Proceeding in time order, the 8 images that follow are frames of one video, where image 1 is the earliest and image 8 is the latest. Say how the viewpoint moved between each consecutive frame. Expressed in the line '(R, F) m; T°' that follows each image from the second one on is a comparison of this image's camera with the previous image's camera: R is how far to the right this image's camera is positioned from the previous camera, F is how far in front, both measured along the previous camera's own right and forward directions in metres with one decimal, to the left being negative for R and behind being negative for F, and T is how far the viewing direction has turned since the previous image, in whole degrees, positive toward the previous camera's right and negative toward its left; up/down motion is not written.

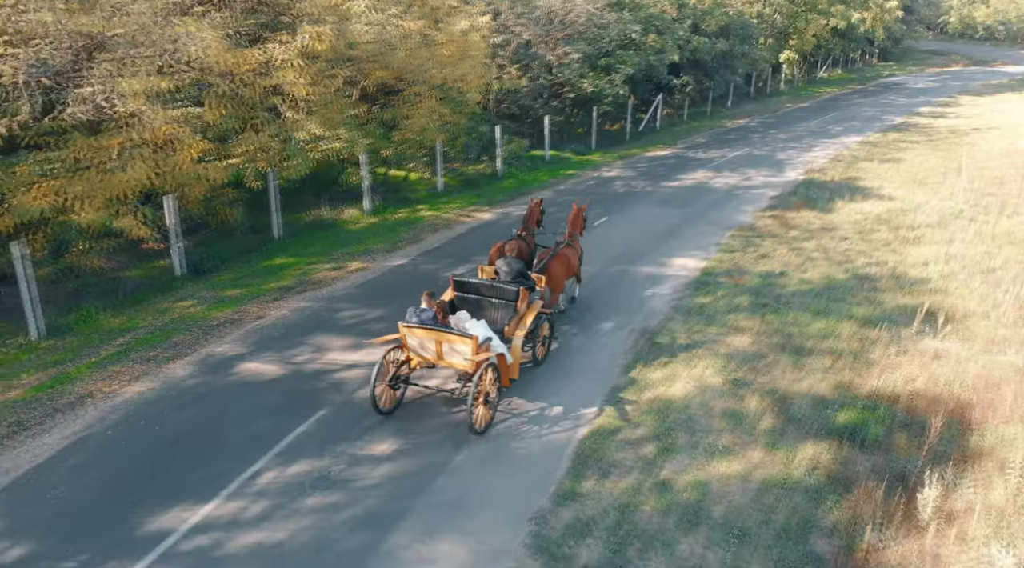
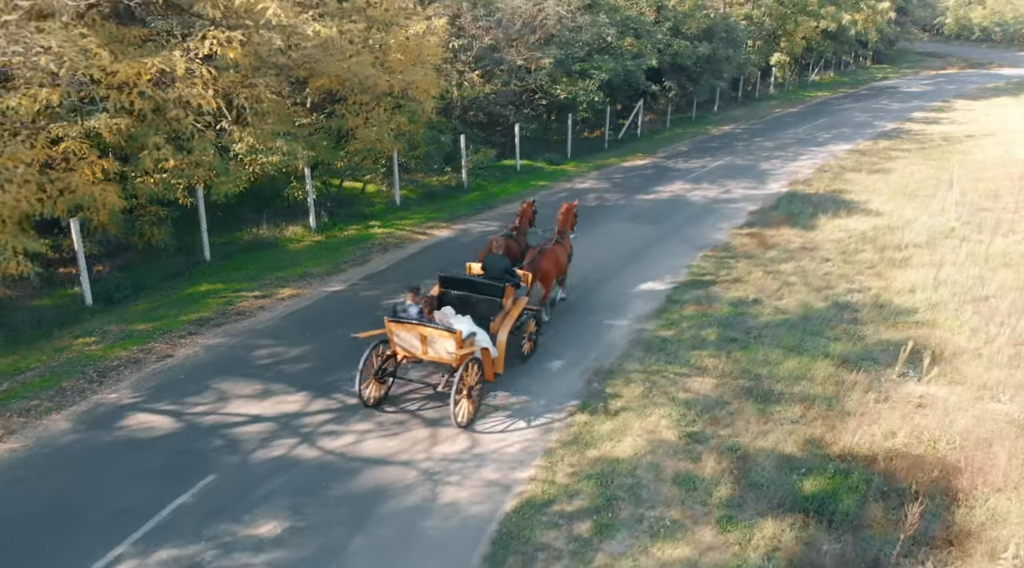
(+0.8, +1.3) m; 0°
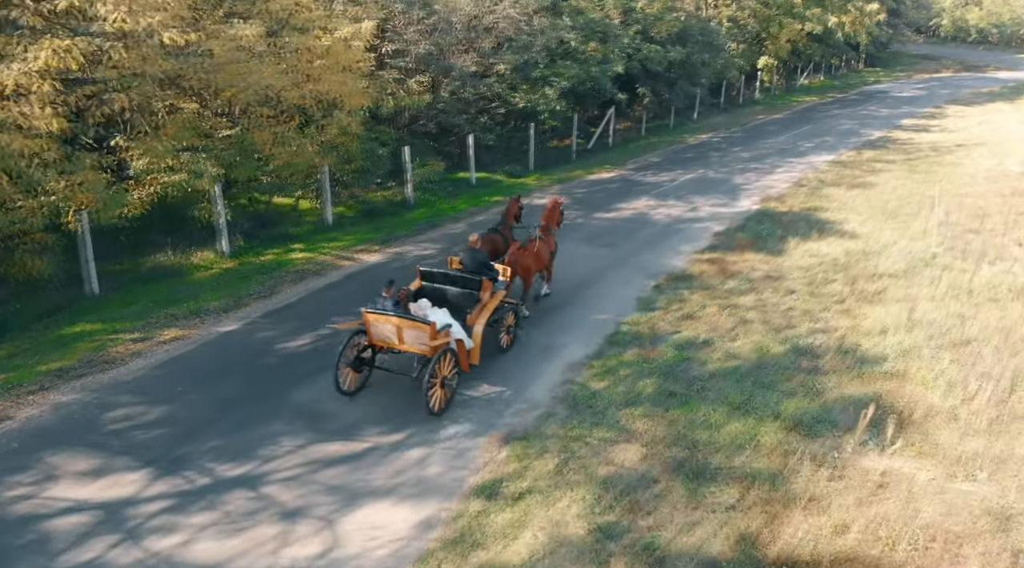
(+1.2, +1.6) m; 0°
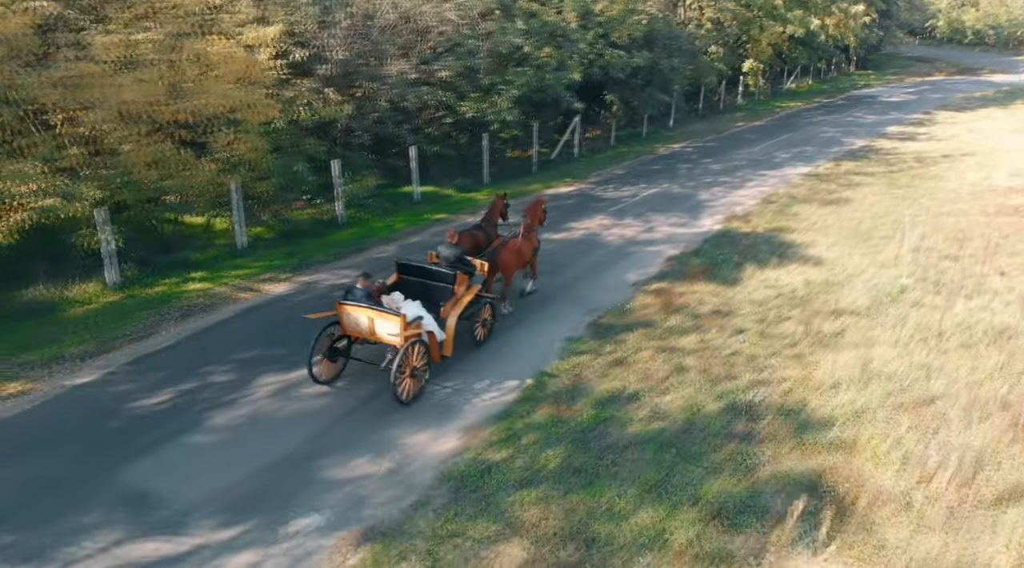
(+1.3, +1.6) m; 0°
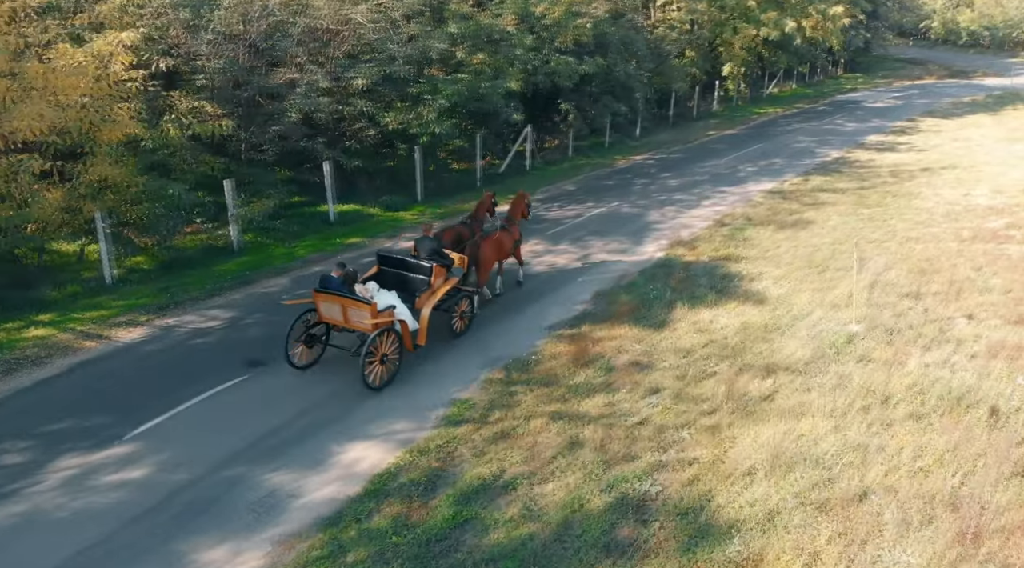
(+1.6, +1.8) m; 0°
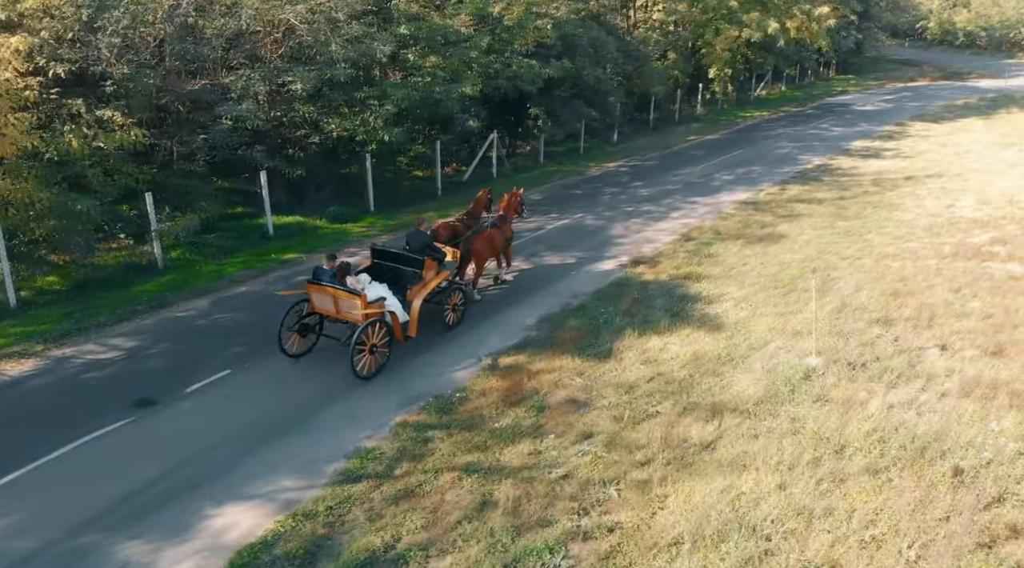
(+1.0, +1.1) m; 0°
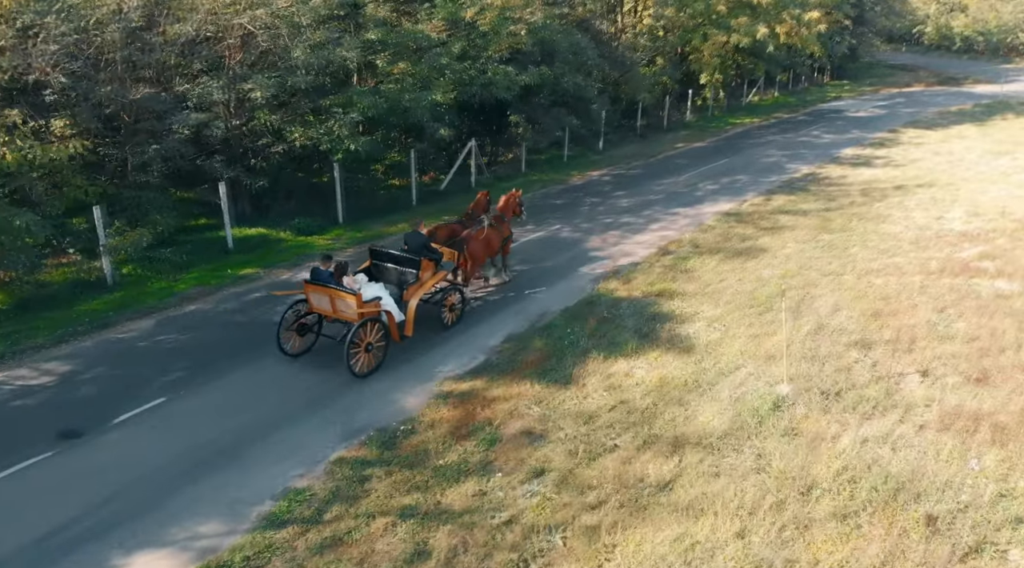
(+0.6, +0.6) m; 0°
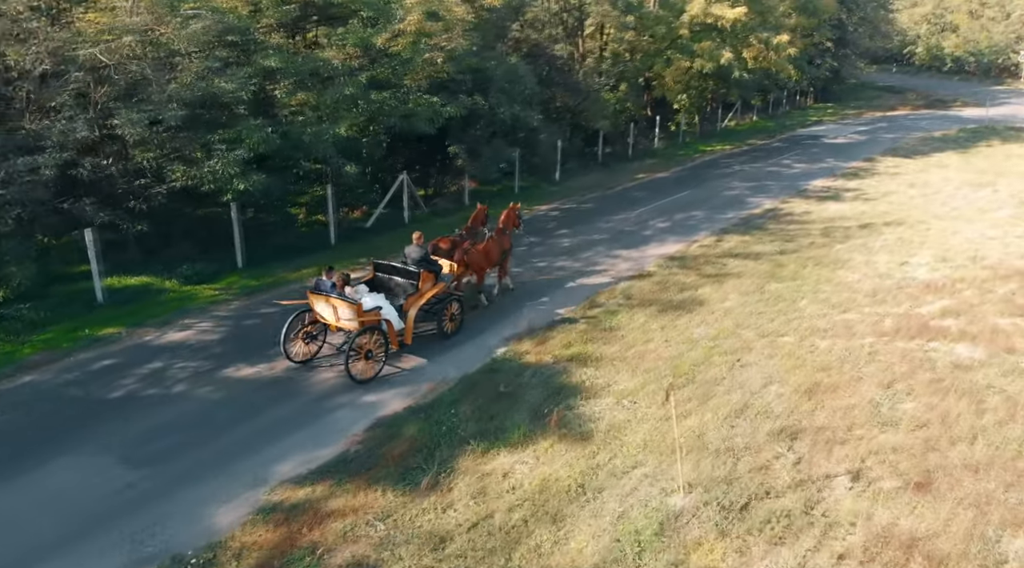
(+1.7, +1.7) m; 0°
